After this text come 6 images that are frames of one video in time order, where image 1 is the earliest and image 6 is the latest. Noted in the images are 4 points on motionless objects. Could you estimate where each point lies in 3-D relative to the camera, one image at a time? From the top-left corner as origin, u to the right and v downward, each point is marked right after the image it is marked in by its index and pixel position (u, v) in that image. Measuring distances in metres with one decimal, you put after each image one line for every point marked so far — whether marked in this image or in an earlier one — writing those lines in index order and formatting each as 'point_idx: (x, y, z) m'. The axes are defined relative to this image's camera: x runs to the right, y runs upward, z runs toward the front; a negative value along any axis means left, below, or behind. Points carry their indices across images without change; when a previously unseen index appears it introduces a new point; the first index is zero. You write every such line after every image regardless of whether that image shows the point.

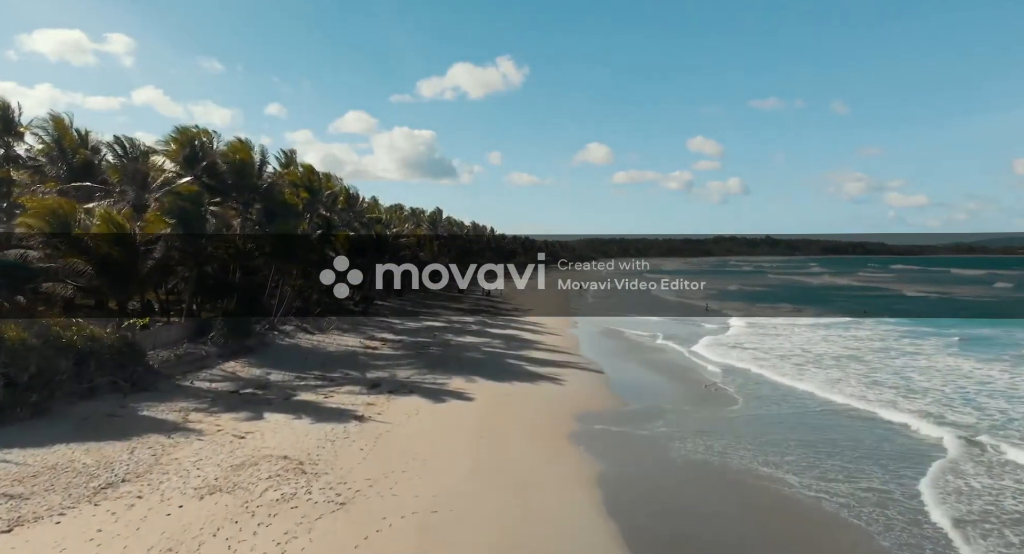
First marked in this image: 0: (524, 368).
0: (+0.4, -2.7, +18.2) m
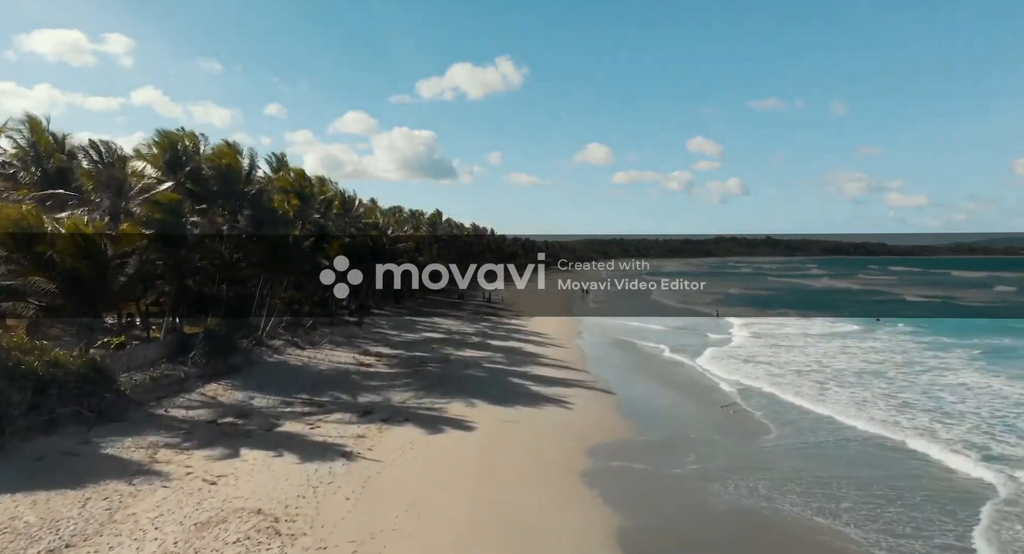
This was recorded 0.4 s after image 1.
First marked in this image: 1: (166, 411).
0: (+0.4, -3.0, +17.0) m
1: (-7.4, -2.9, +13.4) m
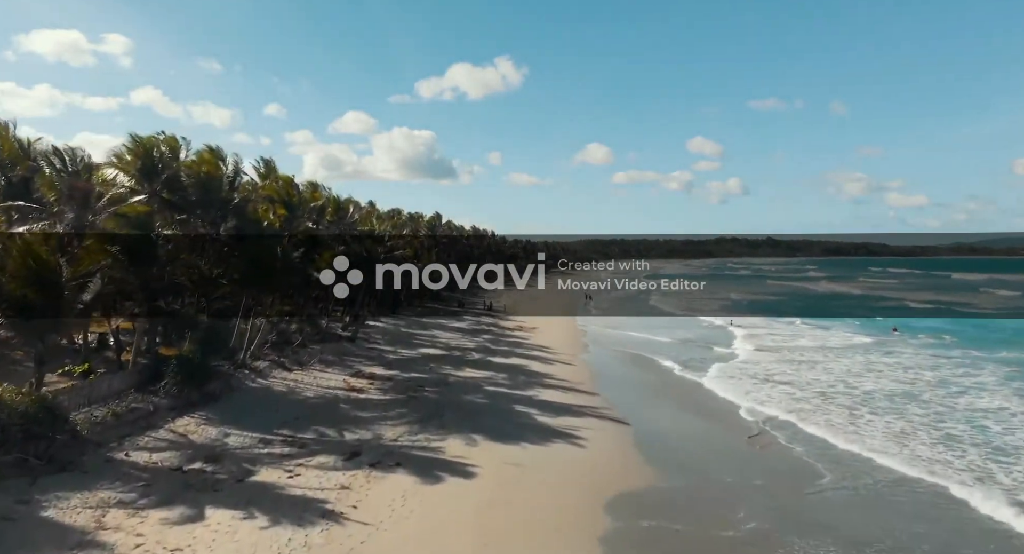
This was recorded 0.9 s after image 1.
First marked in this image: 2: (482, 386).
0: (+0.6, -3.5, +15.5) m
1: (-7.3, -3.4, +11.8) m
2: (-0.9, -3.3, +18.9) m
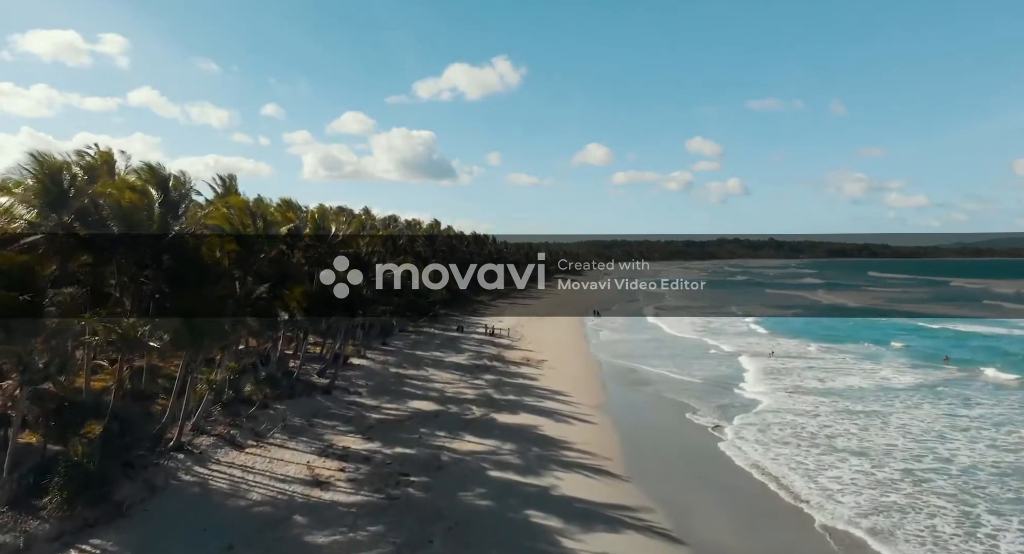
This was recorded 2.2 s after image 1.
0: (+0.8, -4.8, +11.5) m
1: (-7.1, -4.7, +7.8) m
2: (-0.7, -4.6, +14.9) m
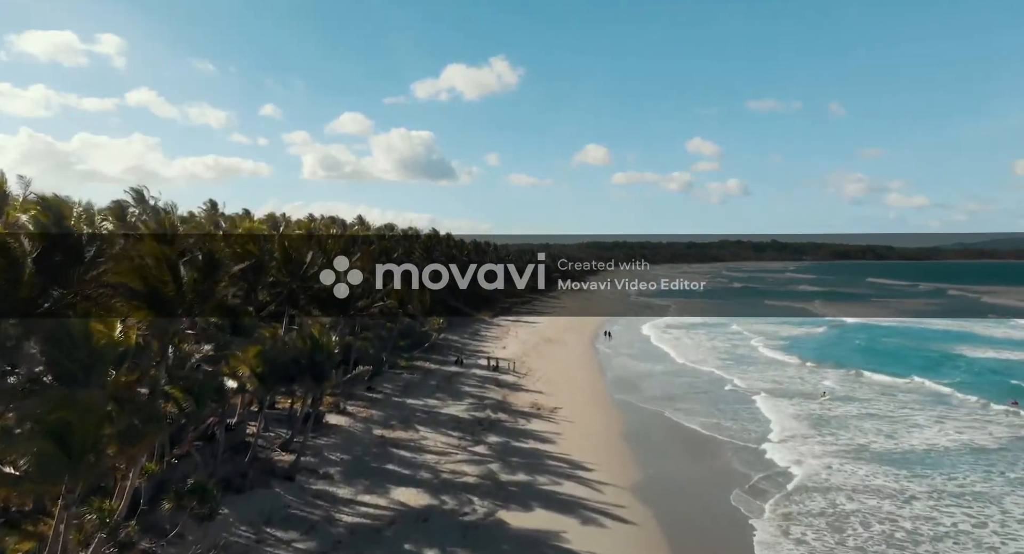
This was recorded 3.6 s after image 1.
0: (+1.1, -6.3, +7.2) m
1: (-6.8, -6.1, +3.5) m
2: (-0.3, -6.0, +10.6) m
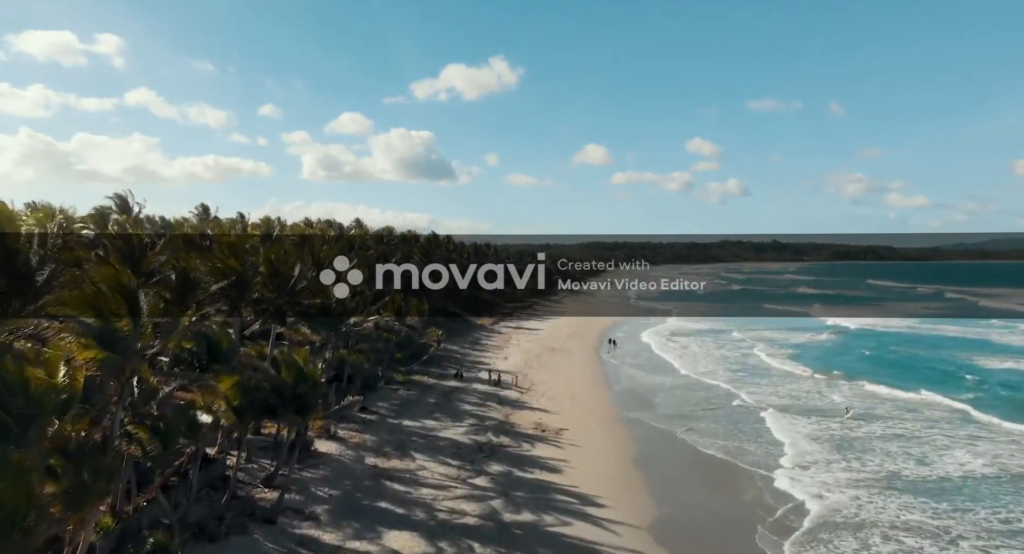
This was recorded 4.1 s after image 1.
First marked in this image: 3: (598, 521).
0: (+1.2, -6.8, +5.6) m
1: (-6.6, -6.6, +1.9) m
2: (-0.2, -6.6, +9.0) m
3: (+2.2, -6.4, +16.5) m
